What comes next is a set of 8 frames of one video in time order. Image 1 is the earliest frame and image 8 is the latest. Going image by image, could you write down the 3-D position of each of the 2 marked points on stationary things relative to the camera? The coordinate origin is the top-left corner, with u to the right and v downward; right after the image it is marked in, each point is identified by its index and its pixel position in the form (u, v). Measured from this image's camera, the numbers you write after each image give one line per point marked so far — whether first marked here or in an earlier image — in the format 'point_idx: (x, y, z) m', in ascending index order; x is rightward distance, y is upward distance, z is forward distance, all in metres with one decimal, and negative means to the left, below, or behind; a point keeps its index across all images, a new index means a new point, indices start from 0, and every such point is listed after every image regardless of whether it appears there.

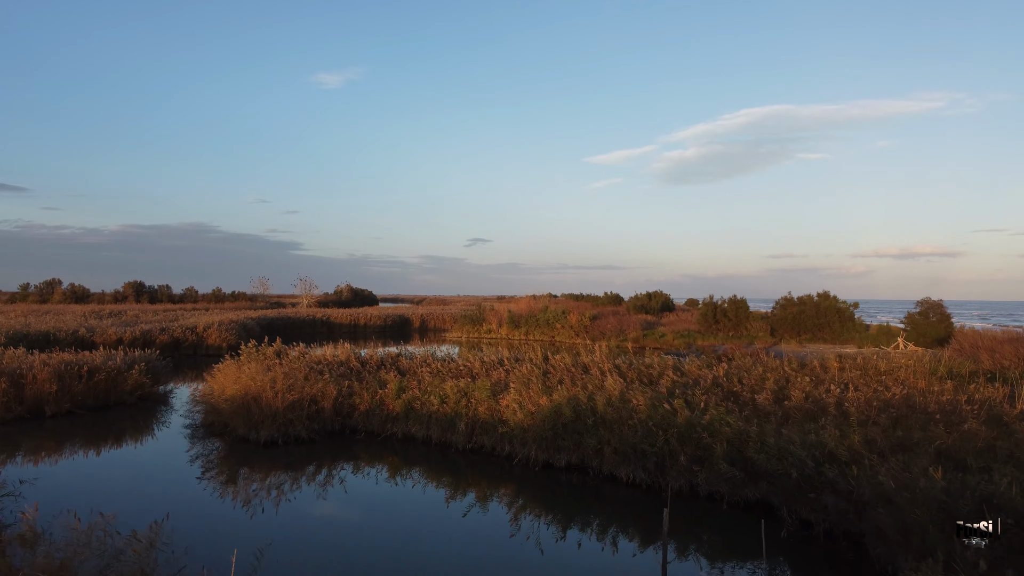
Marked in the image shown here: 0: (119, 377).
0: (-7.3, -1.7, +10.4) m
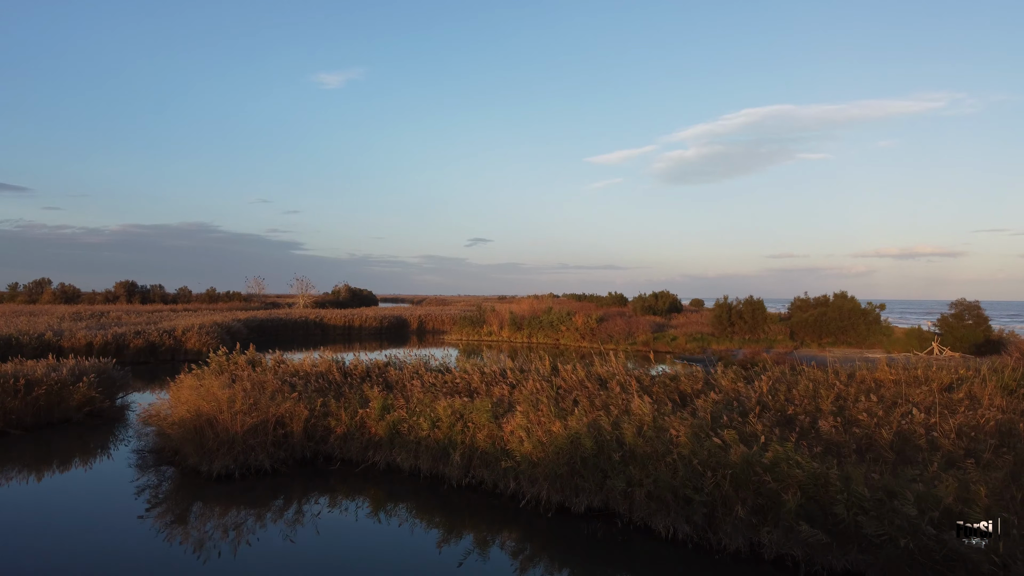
0: (-7.2, -1.7, +9.1) m
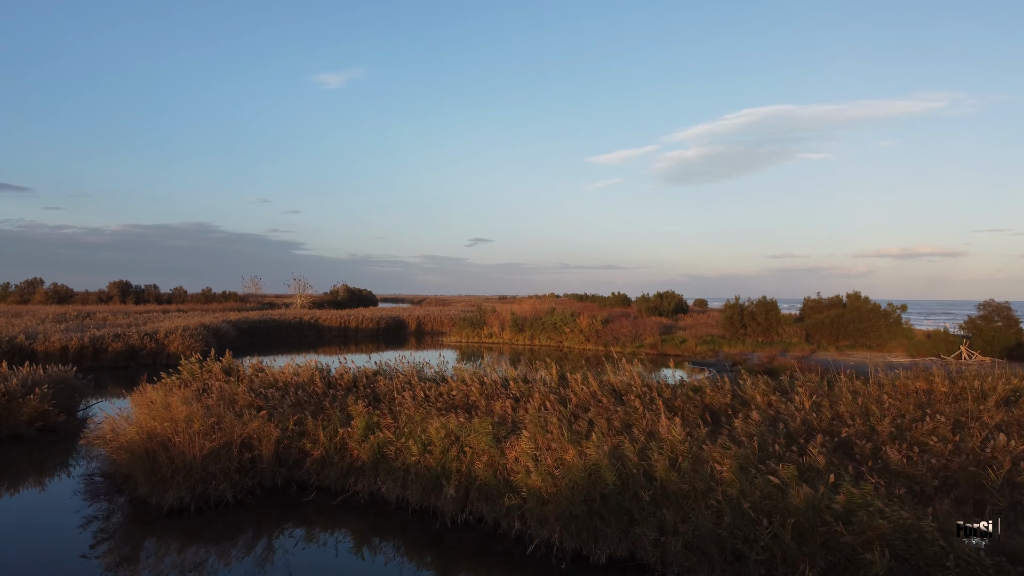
0: (-7.2, -1.7, +8.1) m
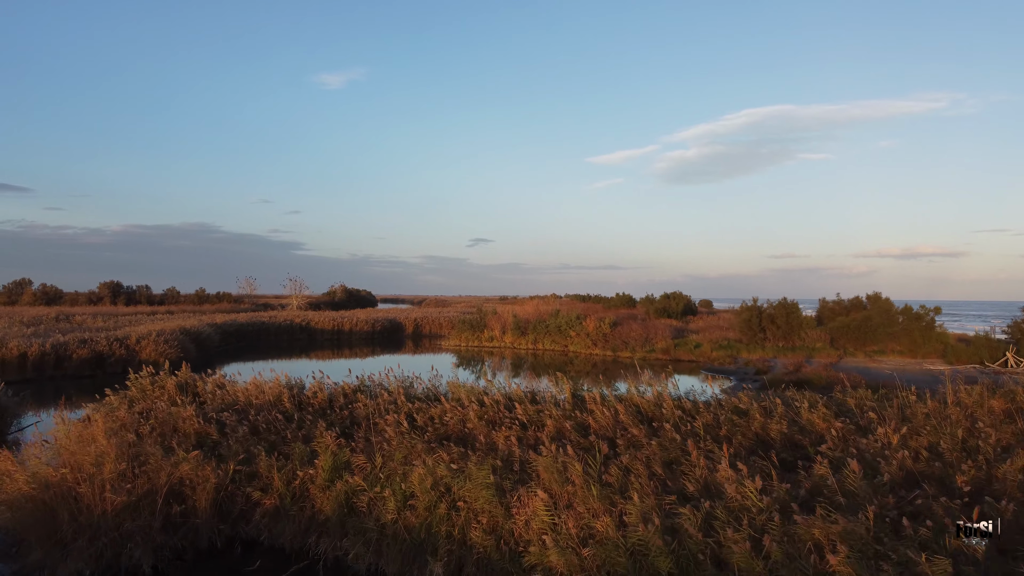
0: (-7.1, -1.7, +6.7) m
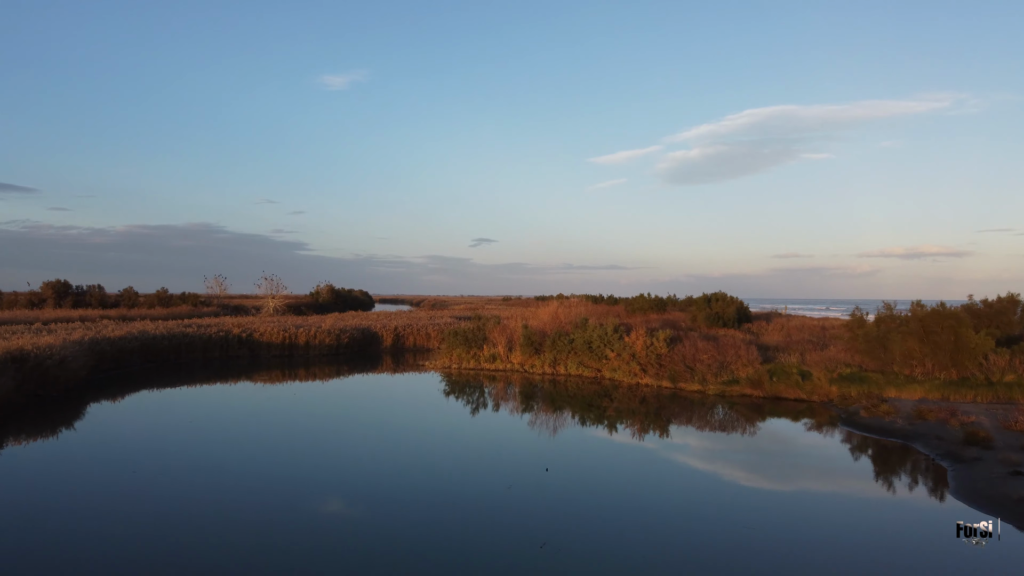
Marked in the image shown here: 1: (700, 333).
0: (-6.9, -1.7, 0.0) m
1: (+5.9, -1.4, +17.8) m
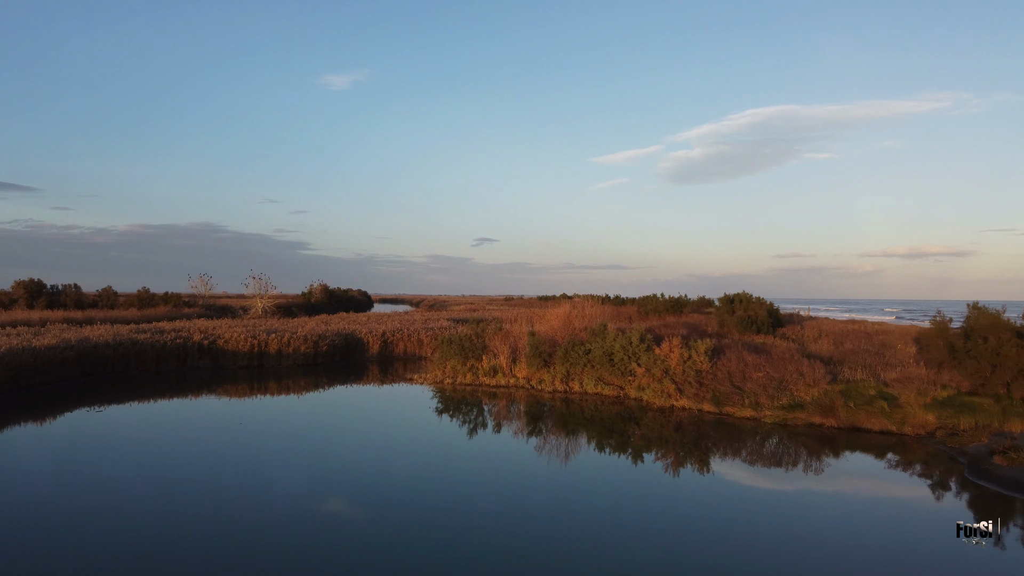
0: (-6.8, -1.7, -2.8) m
1: (+6.1, -1.5, +14.9) m
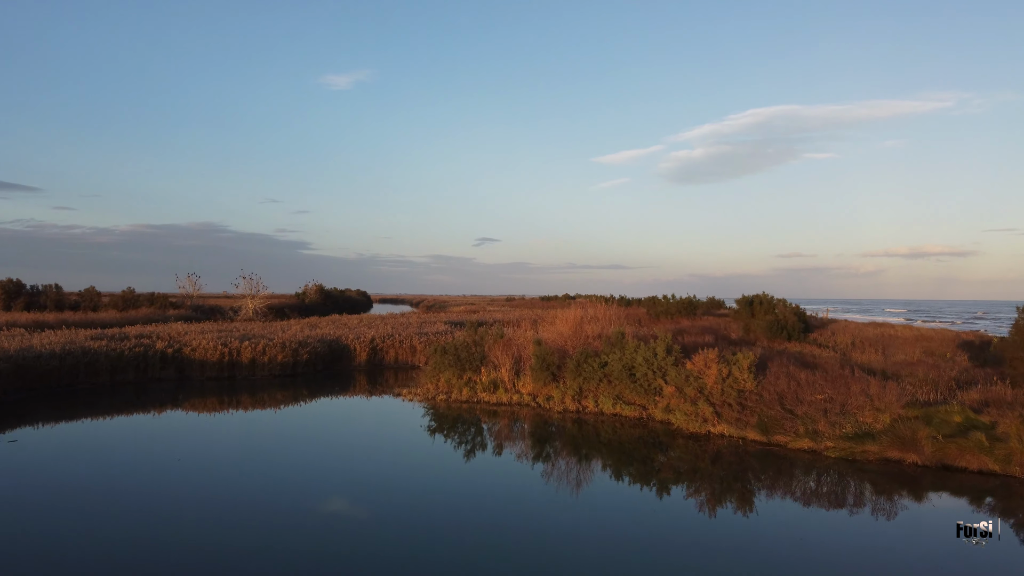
0: (-6.8, -1.8, -4.8) m
1: (+6.1, -1.5, +12.9) m
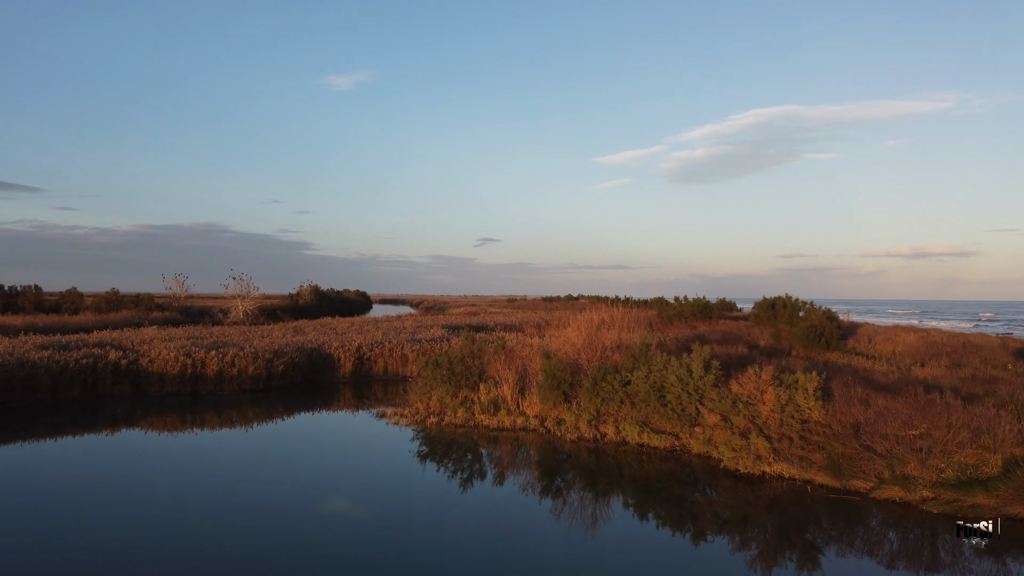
0: (-6.8, -1.8, -6.8) m
1: (+6.2, -1.6, +10.9) m
